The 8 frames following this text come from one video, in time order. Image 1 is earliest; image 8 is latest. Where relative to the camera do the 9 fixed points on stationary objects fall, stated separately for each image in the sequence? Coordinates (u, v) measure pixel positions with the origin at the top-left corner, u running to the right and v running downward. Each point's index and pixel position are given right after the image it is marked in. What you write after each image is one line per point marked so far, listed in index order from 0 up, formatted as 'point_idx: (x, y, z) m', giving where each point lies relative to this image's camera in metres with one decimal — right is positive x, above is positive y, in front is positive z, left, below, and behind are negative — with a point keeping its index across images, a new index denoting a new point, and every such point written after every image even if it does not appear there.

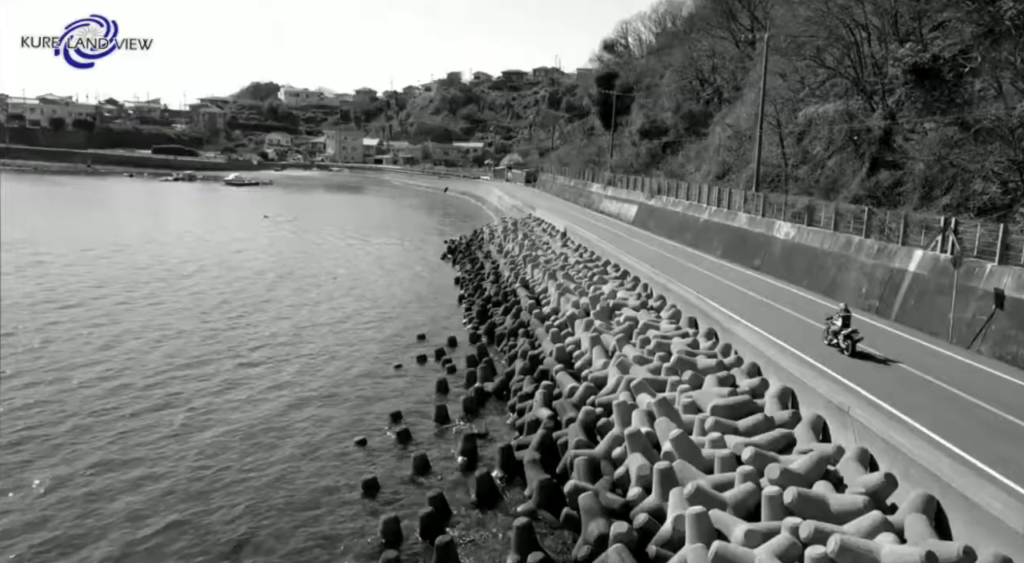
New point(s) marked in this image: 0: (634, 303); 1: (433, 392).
0: (+2.5, -0.5, +18.1) m
1: (-1.6, -2.2, +17.2) m
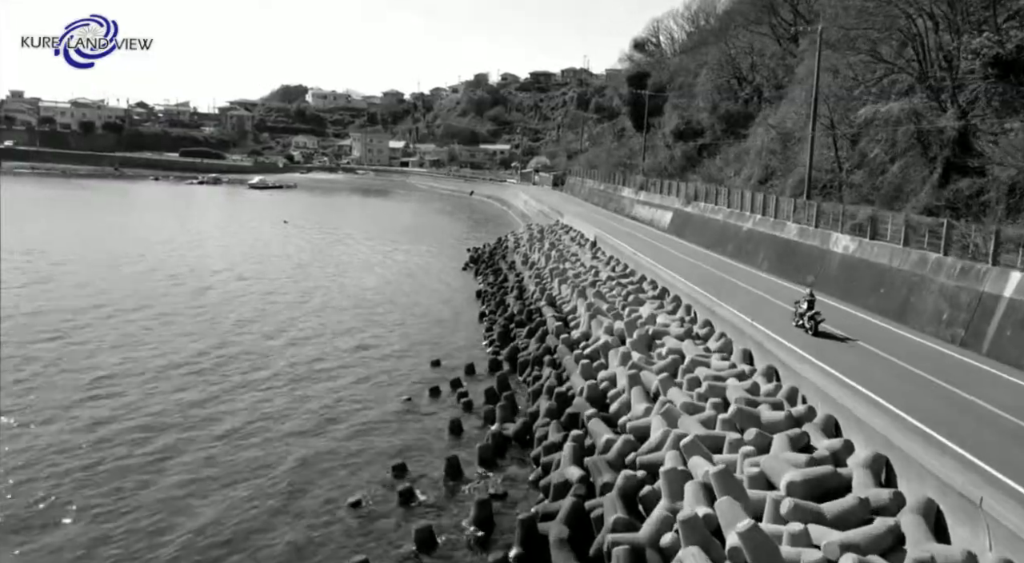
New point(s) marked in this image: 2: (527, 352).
0: (+2.9, -0.9, +15.8) m
1: (-1.1, -2.6, +15.1) m
2: (+0.3, -1.5, +18.8) m
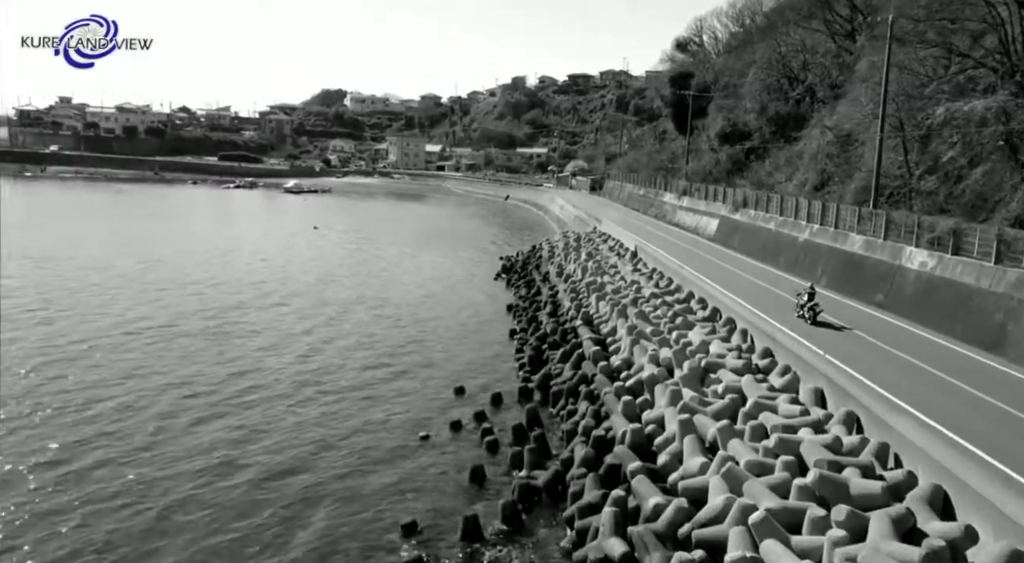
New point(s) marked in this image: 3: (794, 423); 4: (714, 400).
0: (+3.4, -1.3, +13.7) m
1: (-0.7, -3.0, +13.1) m
2: (+0.9, -1.9, +16.9) m
3: (+3.4, -1.7, +10.6) m
4: (+2.8, -1.7, +12.4) m
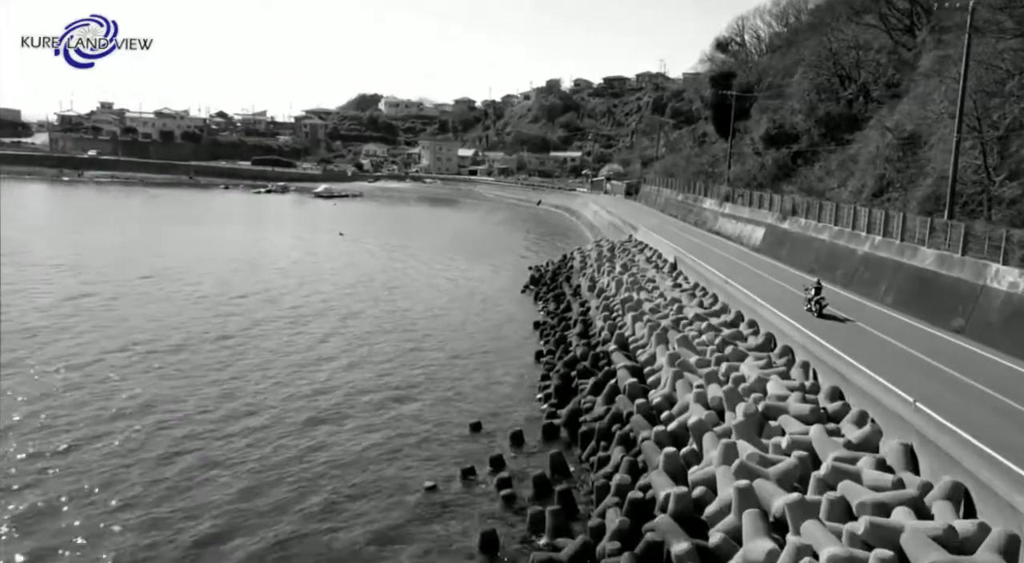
0: (+3.7, -1.7, +11.4) m
1: (-0.5, -3.3, +11.0) m
2: (+1.3, -2.3, +14.7) m
3: (+3.5, -2.1, +8.3) m
4: (+3.1, -2.0, +10.2) m
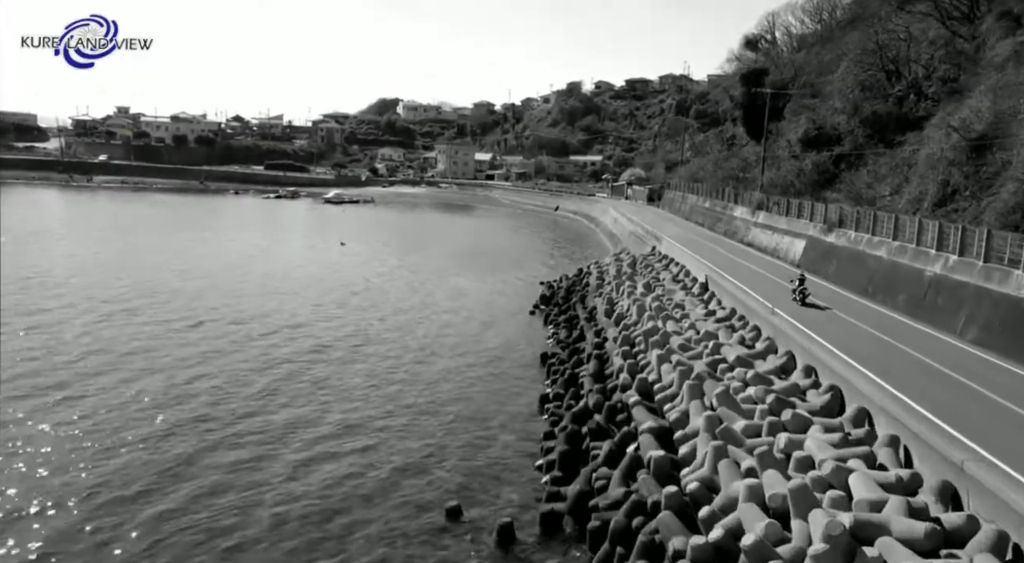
0: (+3.4, -2.2, +7.8) m
1: (-0.7, -3.9, +7.5) m
2: (+1.2, -2.8, +11.1) m
3: (+3.2, -2.6, +4.7) m
4: (+2.8, -2.6, +6.6) m
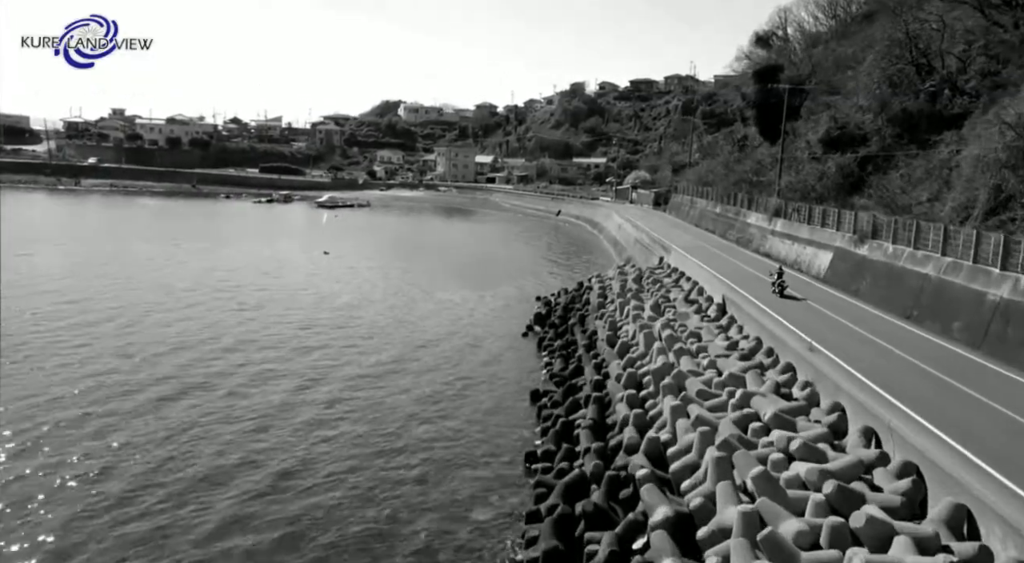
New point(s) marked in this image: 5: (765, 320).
0: (+3.1, -2.6, +4.6) m
1: (-1.1, -4.3, +4.3) m
2: (+0.8, -3.3, +7.9) m
3: (+2.8, -3.0, +1.5) m
4: (+2.4, -3.0, +3.4) m
5: (+5.1, -0.8, +17.6) m
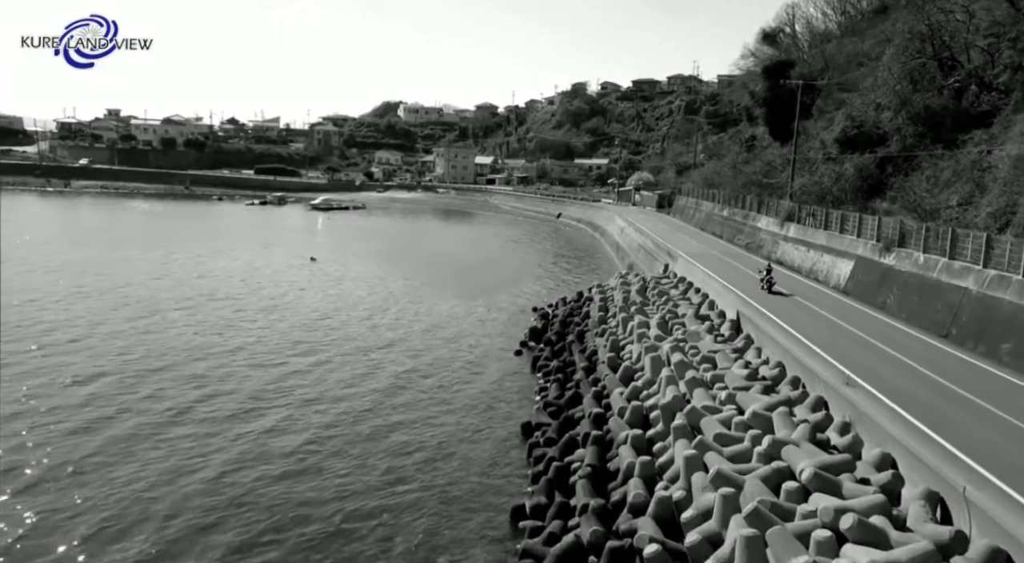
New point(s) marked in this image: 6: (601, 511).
0: (+2.8, -2.9, +2.5) m
1: (-1.3, -4.6, +2.2) m
2: (+0.6, -3.6, +5.8) m
3: (+2.6, -3.3, -0.6) m
4: (+2.2, -3.3, +1.2) m
5: (+4.9, -1.1, +15.4) m
6: (+1.1, -2.8, +10.4) m
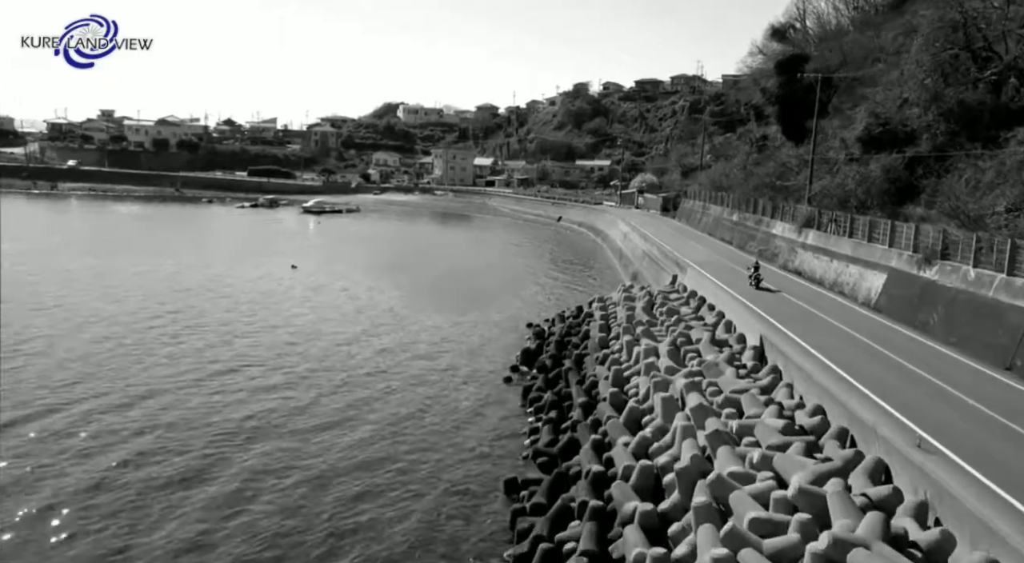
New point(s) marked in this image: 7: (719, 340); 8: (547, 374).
0: (+2.5, -3.3, -0.3) m
1: (-1.6, -5.0, -0.6) m
2: (+0.3, -3.9, +3.0) m
3: (+2.3, -3.7, -3.4) m
4: (+1.9, -3.6, -1.5) m
5: (+4.6, -1.5, +12.7) m
6: (+0.8, -3.2, +7.7) m
7: (+4.0, -1.1, +17.3) m
8: (+0.8, -2.0, +18.9) m
